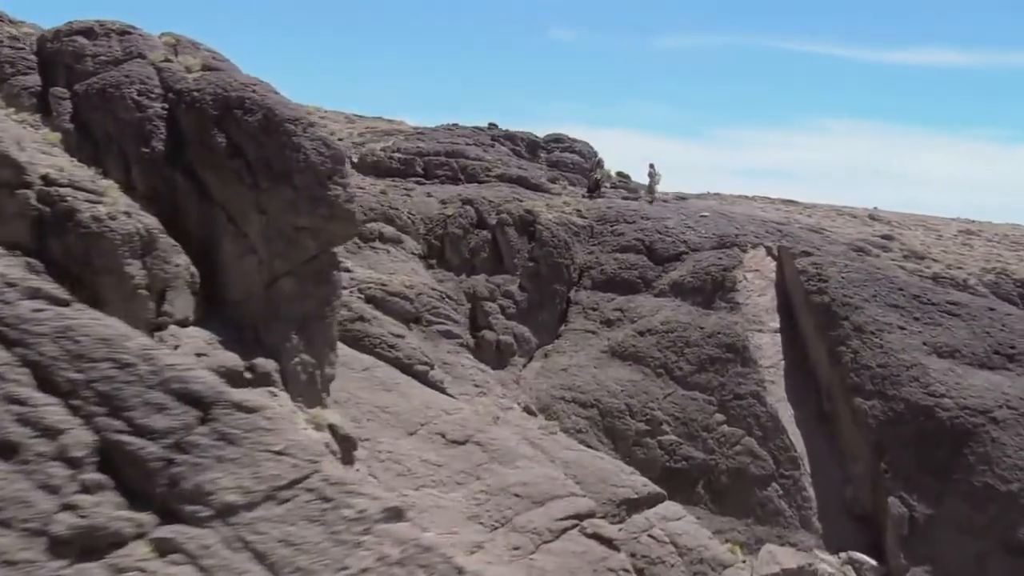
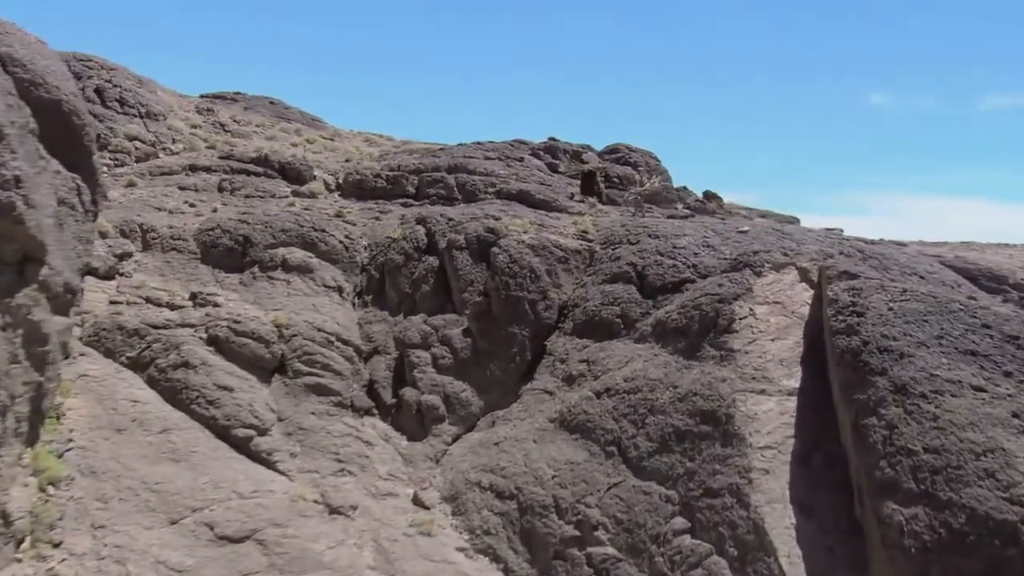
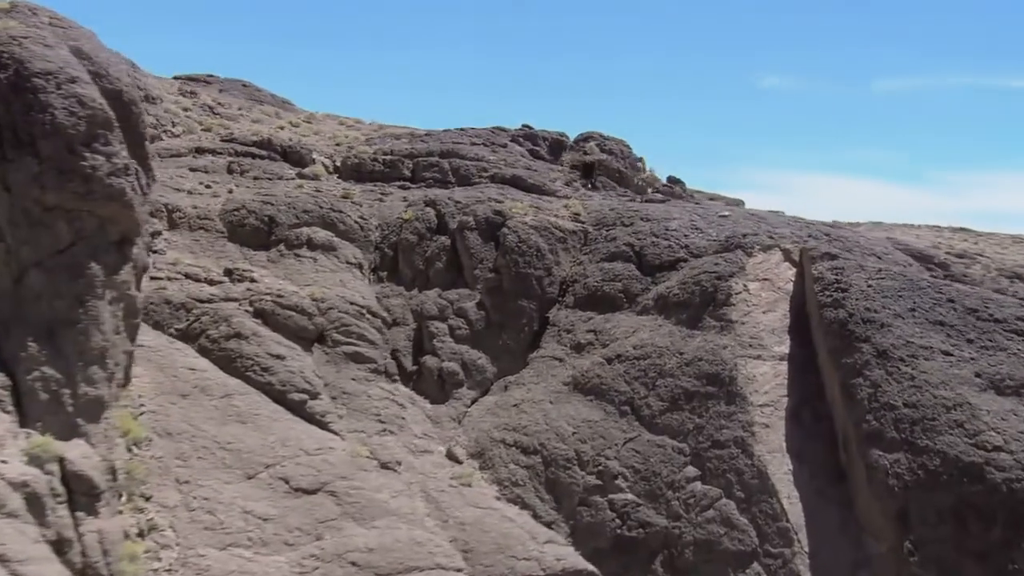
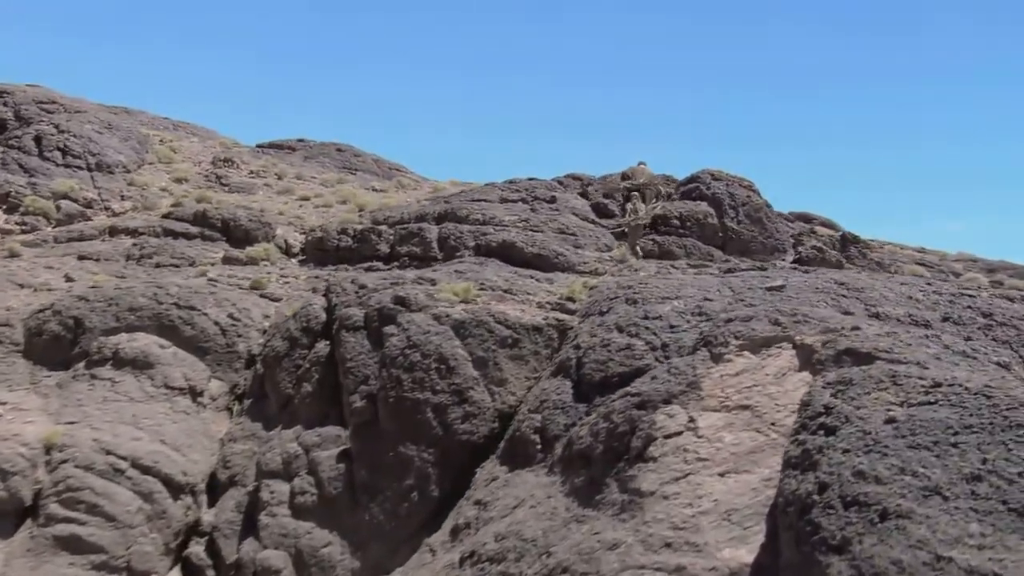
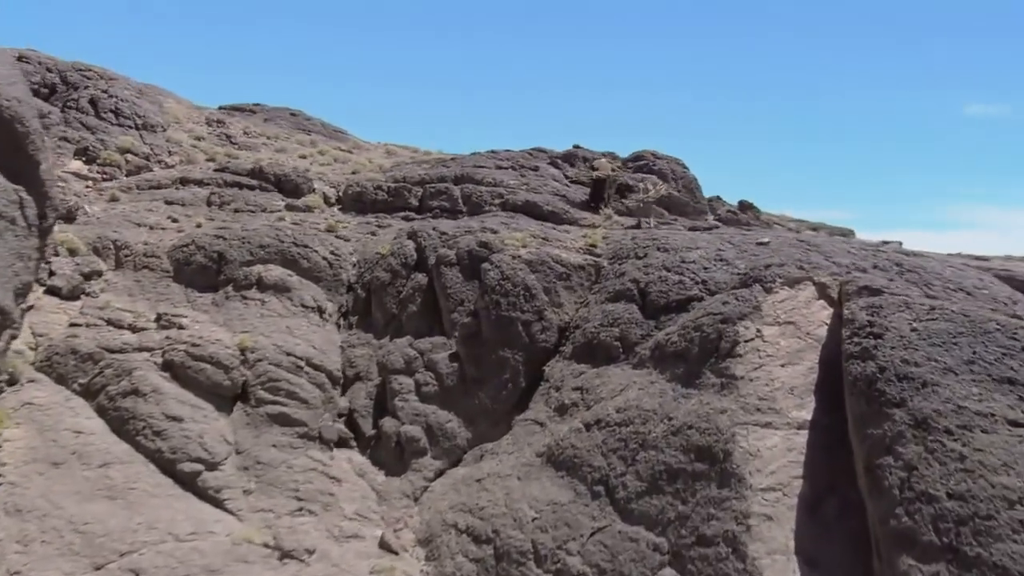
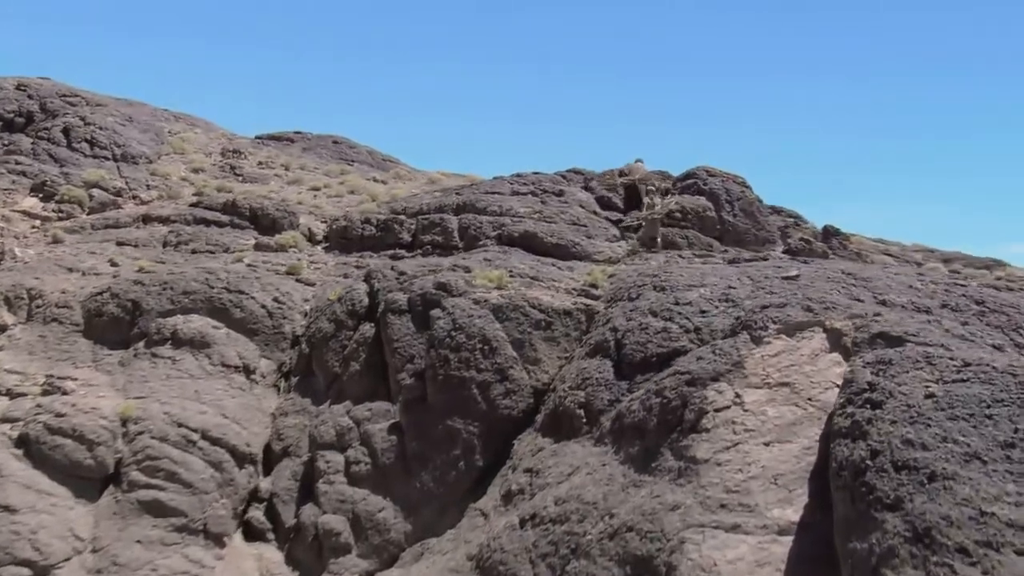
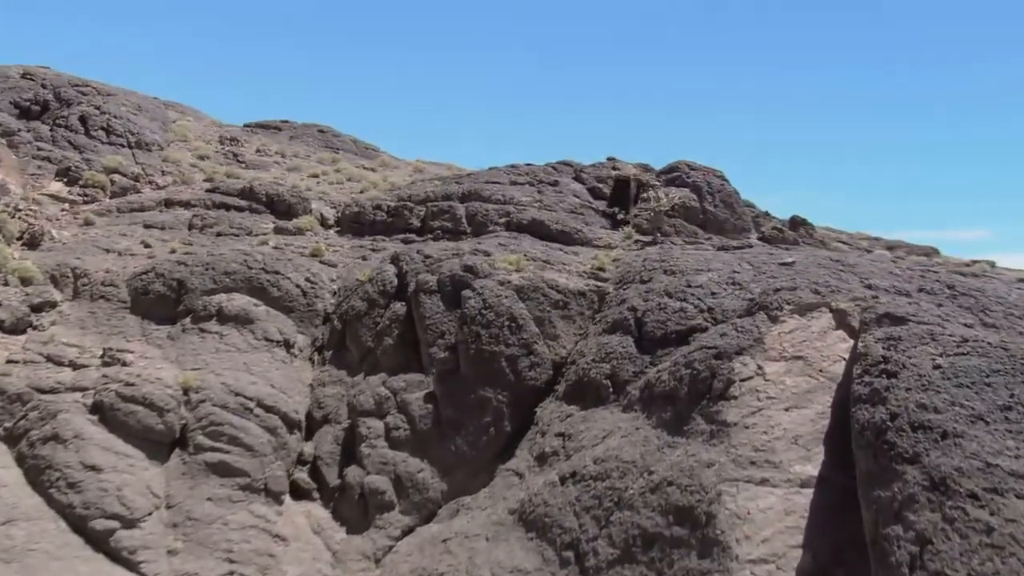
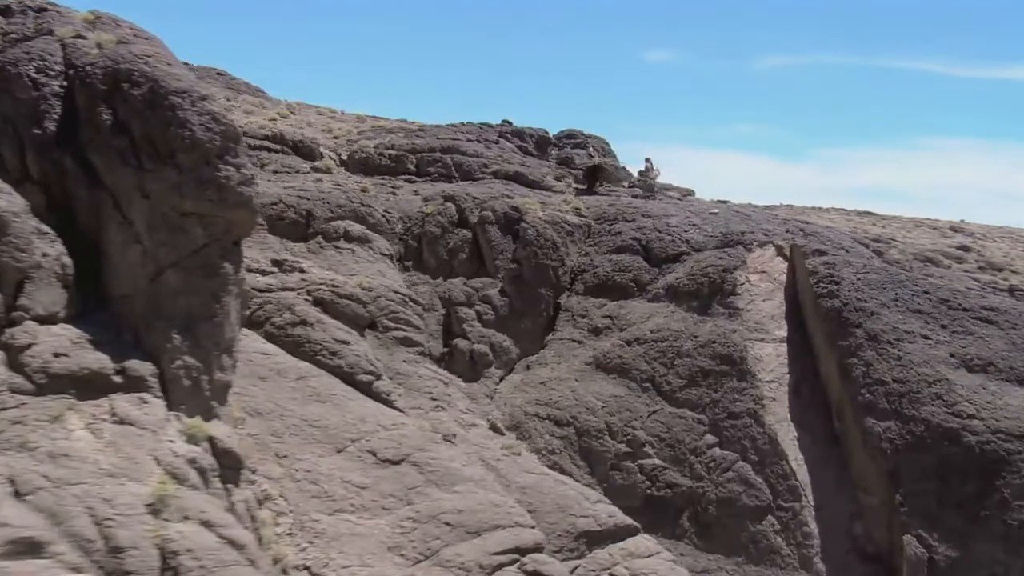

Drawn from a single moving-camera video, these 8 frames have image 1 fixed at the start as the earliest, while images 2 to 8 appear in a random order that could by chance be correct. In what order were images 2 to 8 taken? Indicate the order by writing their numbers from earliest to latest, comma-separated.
8, 3, 2, 5, 7, 6, 4
